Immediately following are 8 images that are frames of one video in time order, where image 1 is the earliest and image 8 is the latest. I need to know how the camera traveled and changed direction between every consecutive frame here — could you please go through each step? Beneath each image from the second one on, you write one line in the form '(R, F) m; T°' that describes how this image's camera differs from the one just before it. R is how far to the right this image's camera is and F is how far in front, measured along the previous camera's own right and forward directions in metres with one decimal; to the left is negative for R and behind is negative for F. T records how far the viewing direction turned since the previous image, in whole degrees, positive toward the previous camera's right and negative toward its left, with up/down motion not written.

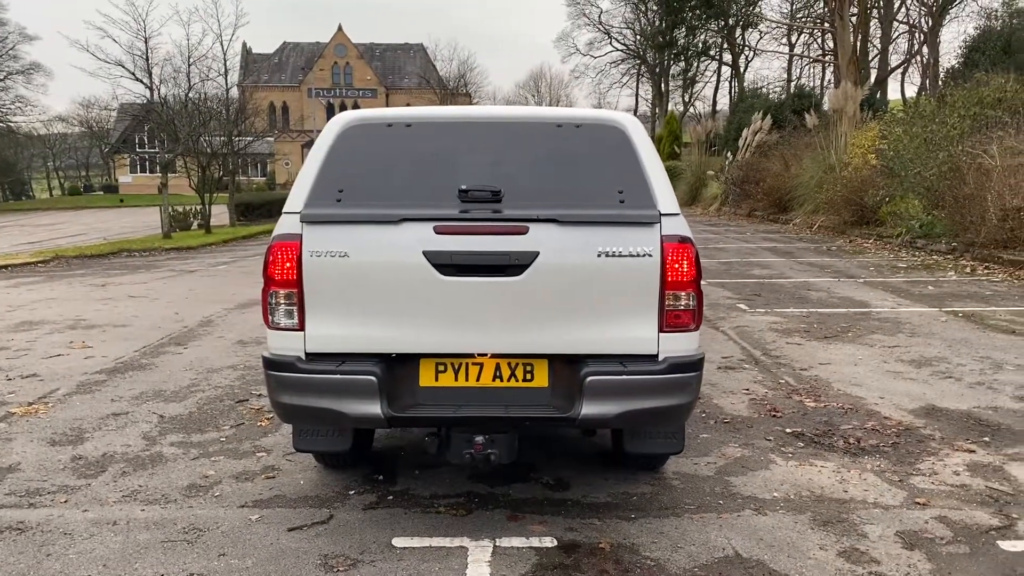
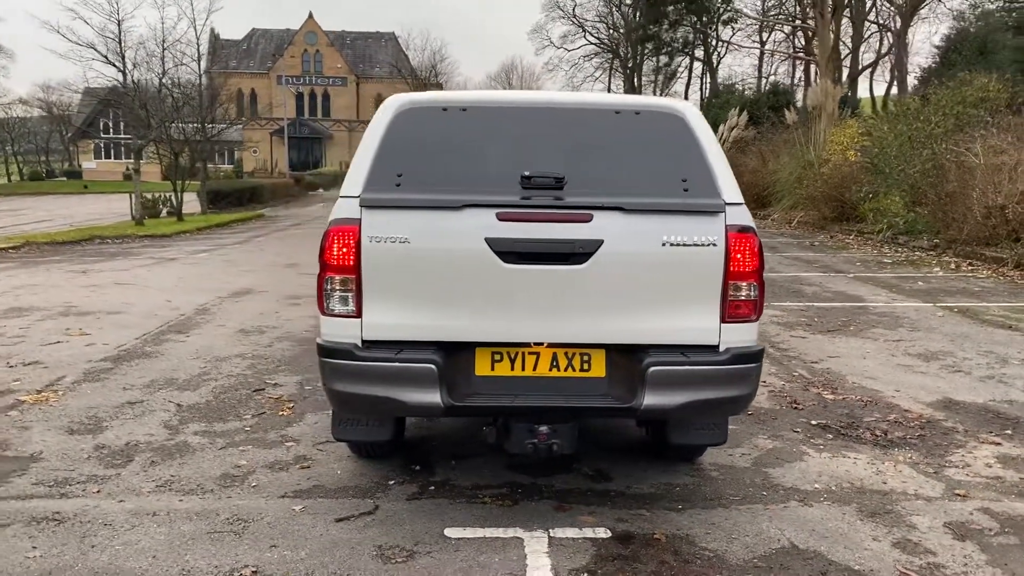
(-0.4, +0.1) m; +2°
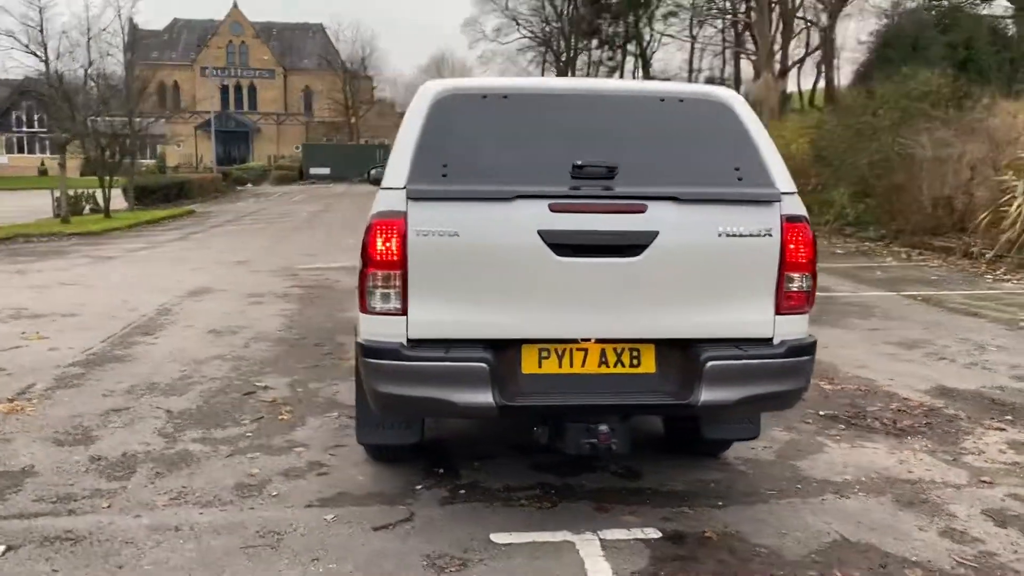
(-0.5, +0.2) m; +5°
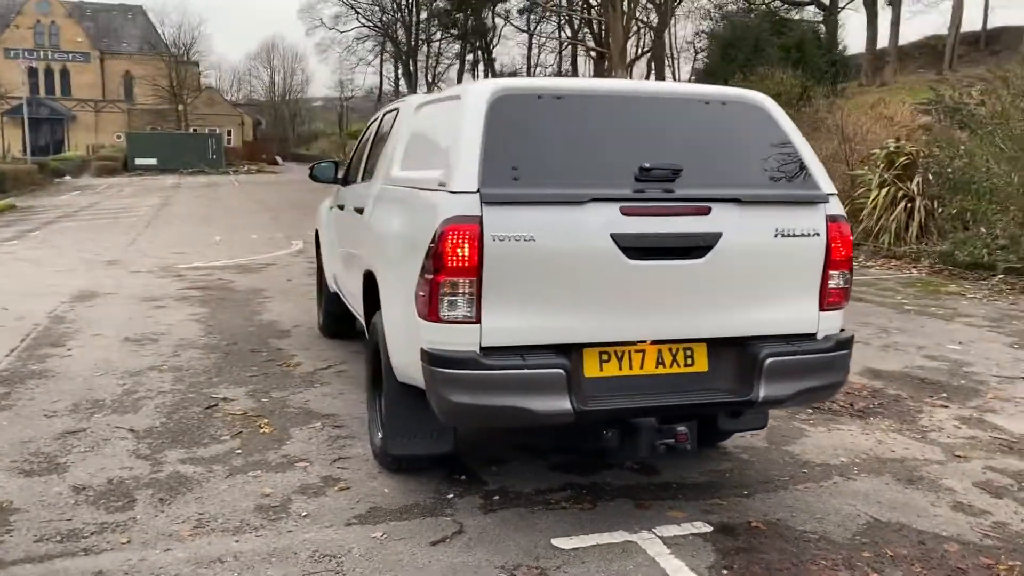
(-0.9, +0.1) m; +11°
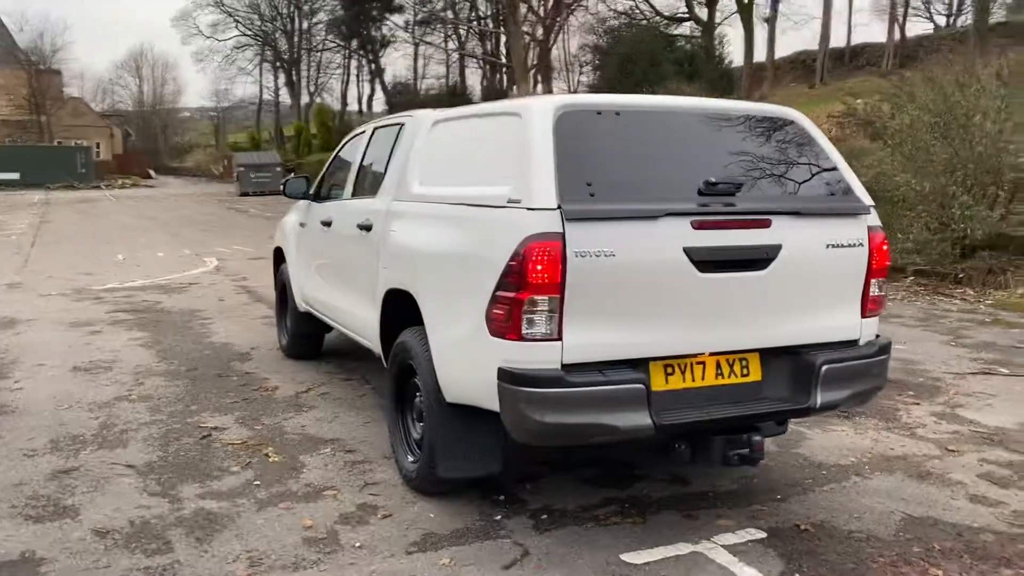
(-0.7, +0.1) m; +8°
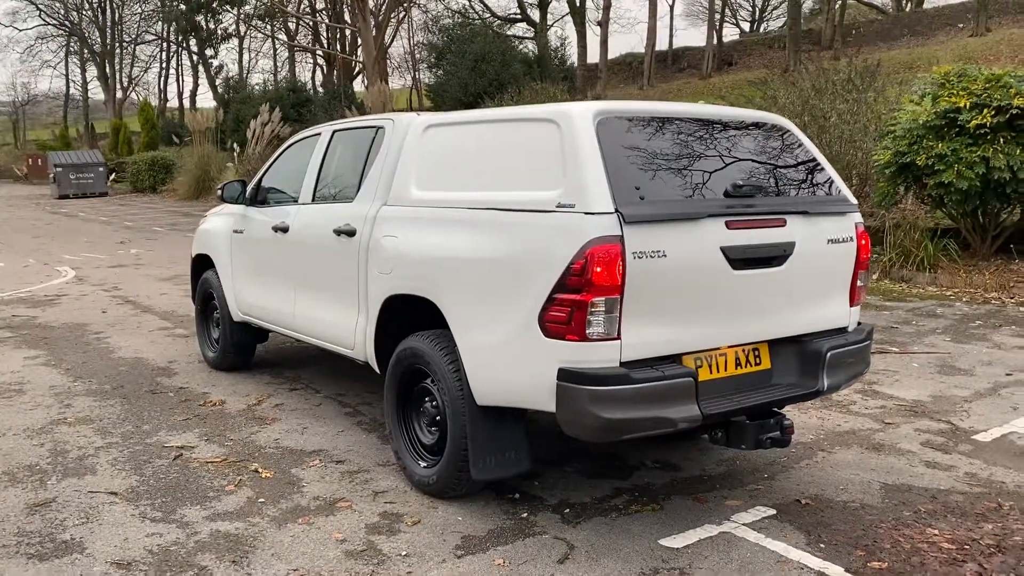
(-0.9, 0.0) m; +11°
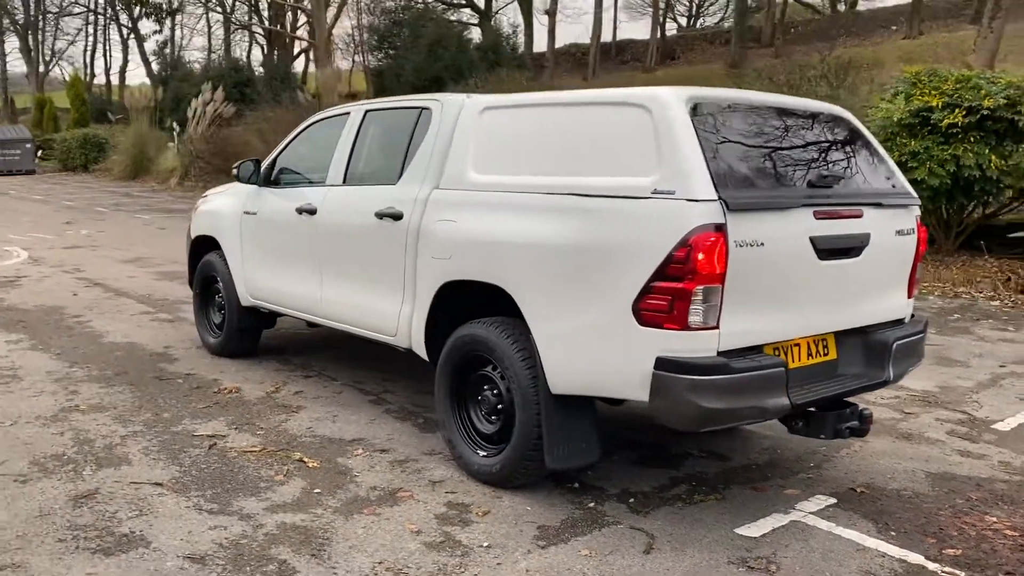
(-0.6, +0.1) m; +5°
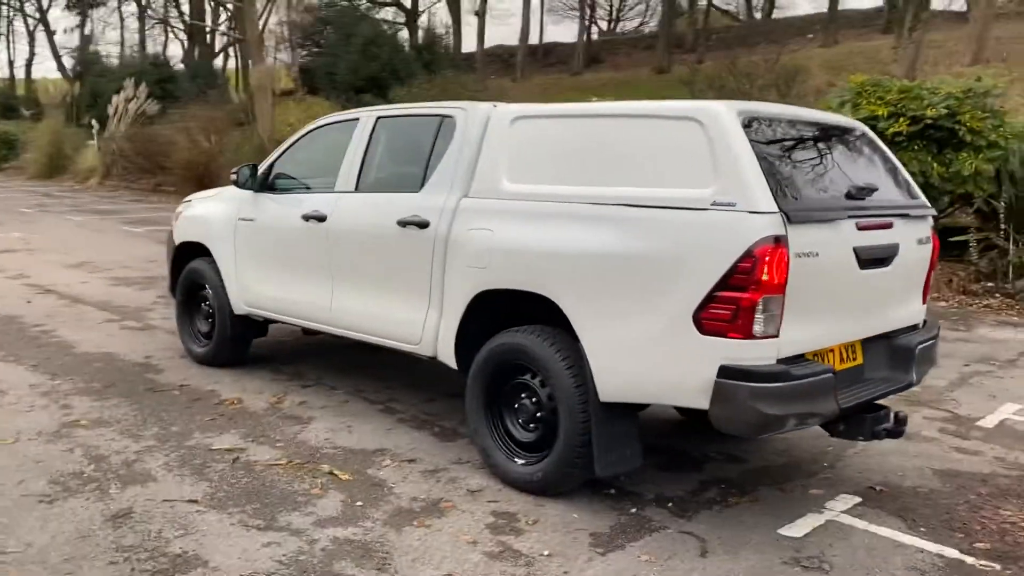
(-0.6, 0.0) m; +5°
